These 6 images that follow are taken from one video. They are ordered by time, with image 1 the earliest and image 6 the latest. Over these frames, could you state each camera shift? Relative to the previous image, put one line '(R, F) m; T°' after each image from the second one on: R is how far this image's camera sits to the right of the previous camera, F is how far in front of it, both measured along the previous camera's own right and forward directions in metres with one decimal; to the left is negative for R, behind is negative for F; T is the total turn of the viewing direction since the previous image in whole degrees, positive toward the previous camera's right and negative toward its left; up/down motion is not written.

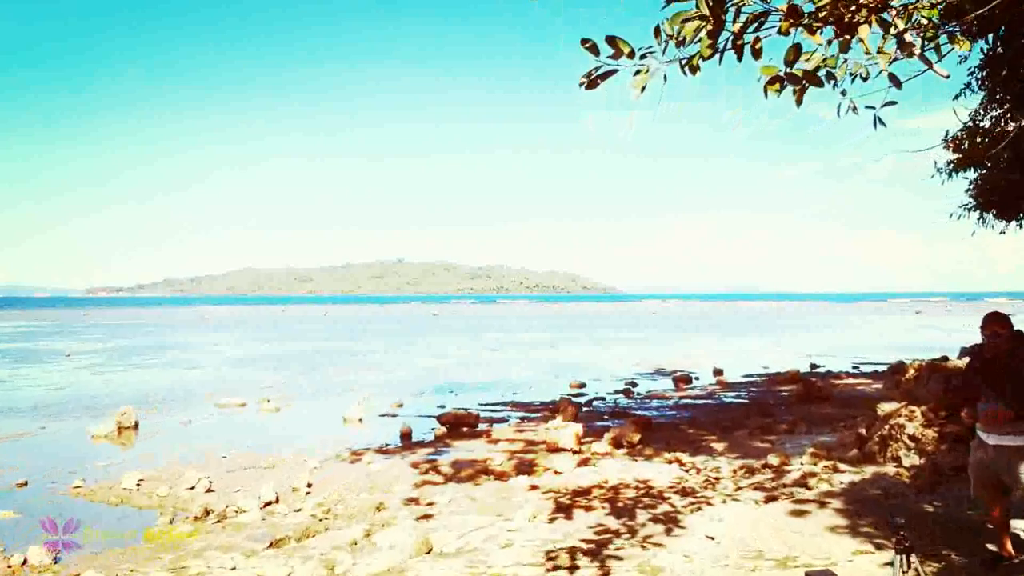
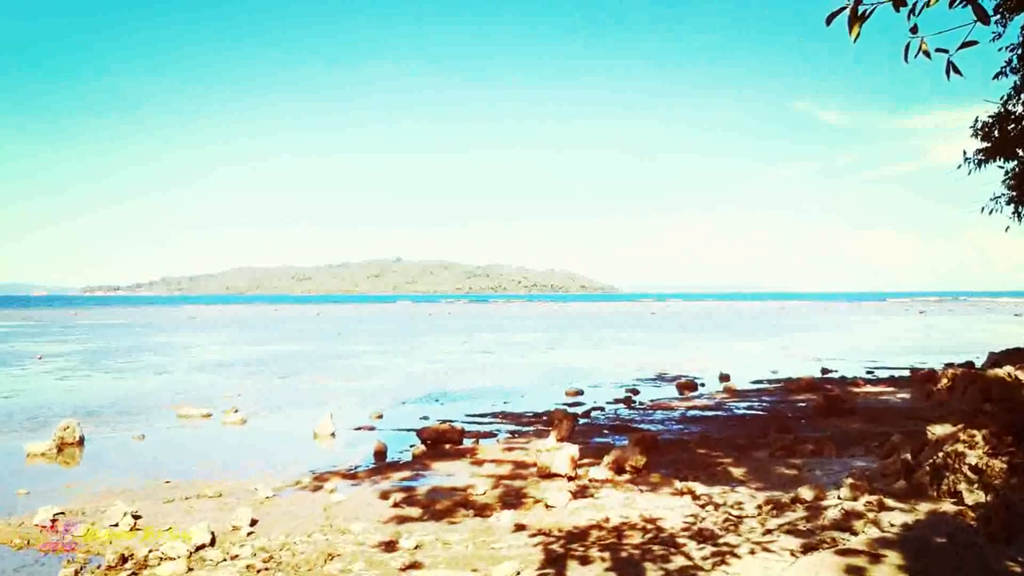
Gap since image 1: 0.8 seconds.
(+0.3, +2.3) m; 0°
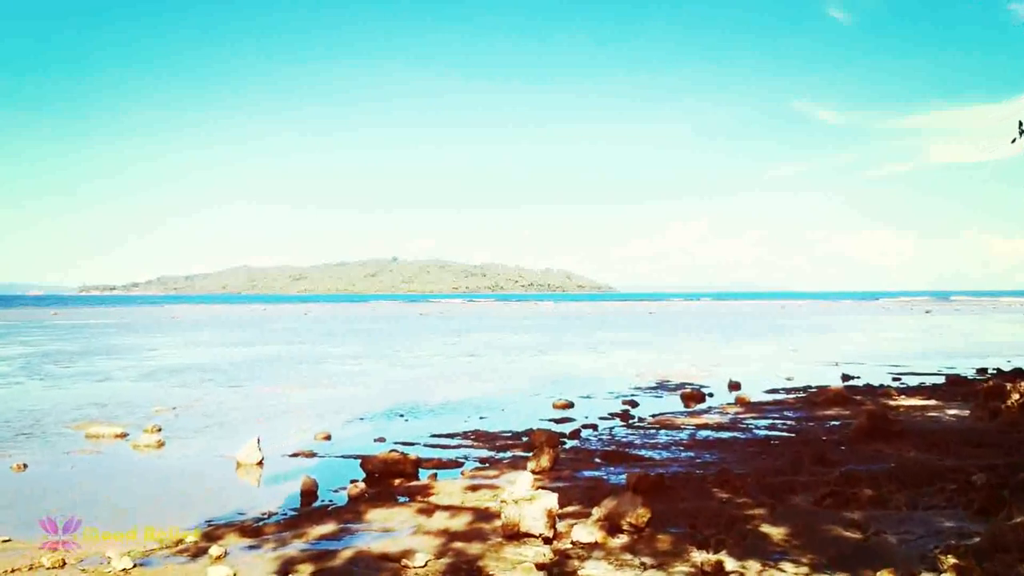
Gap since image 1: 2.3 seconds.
(+0.7, +3.9) m; 0°
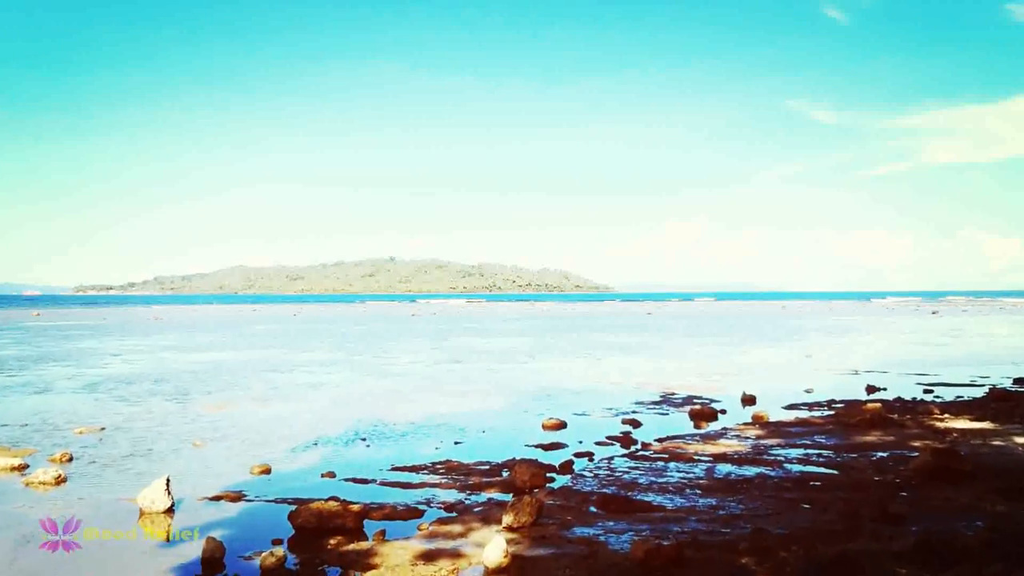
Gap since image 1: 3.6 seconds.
(+0.5, +3.4) m; 0°
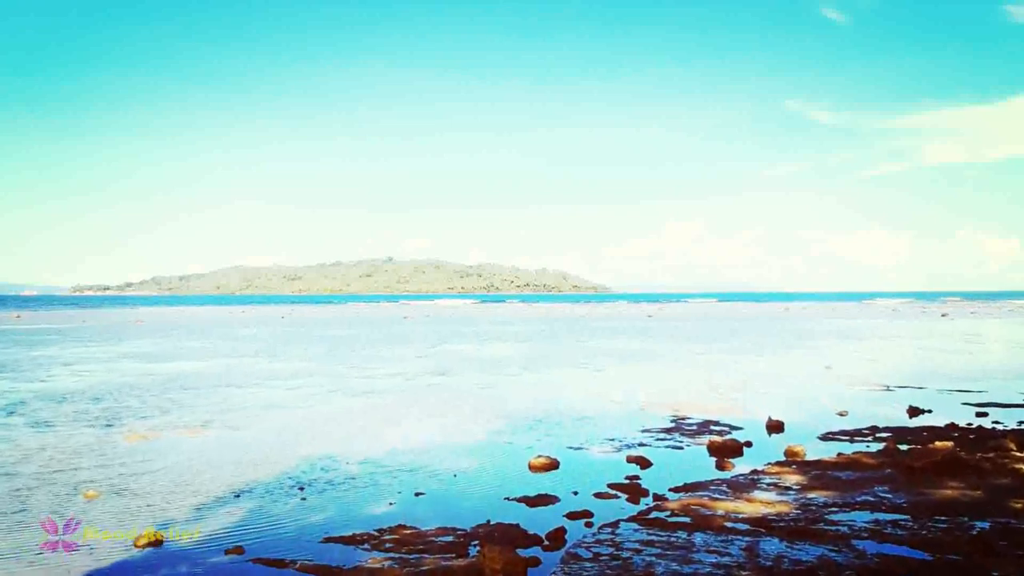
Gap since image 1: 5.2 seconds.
(+0.5, +4.0) m; 0°
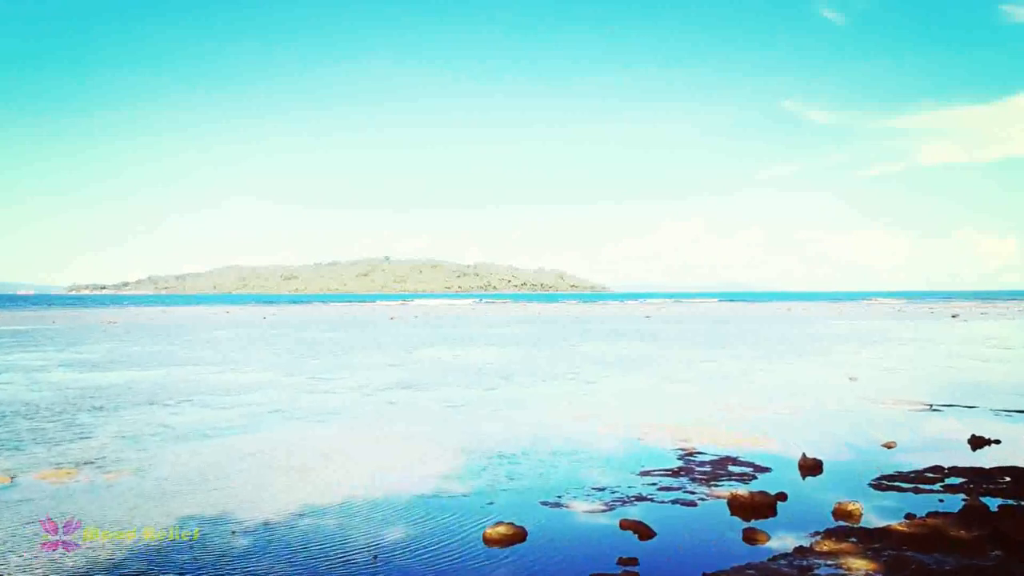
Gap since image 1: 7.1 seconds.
(+0.9, +4.8) m; 0°
